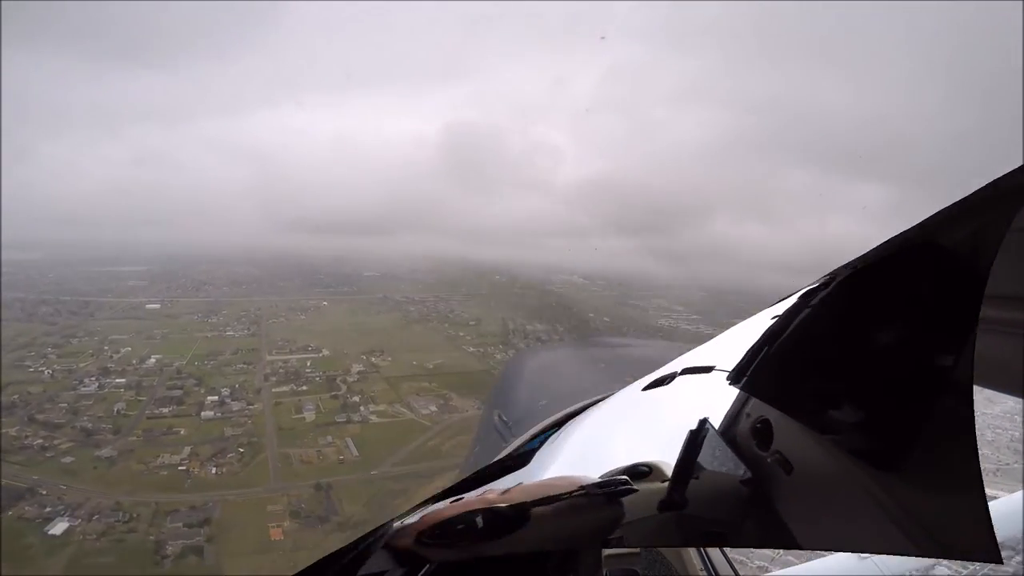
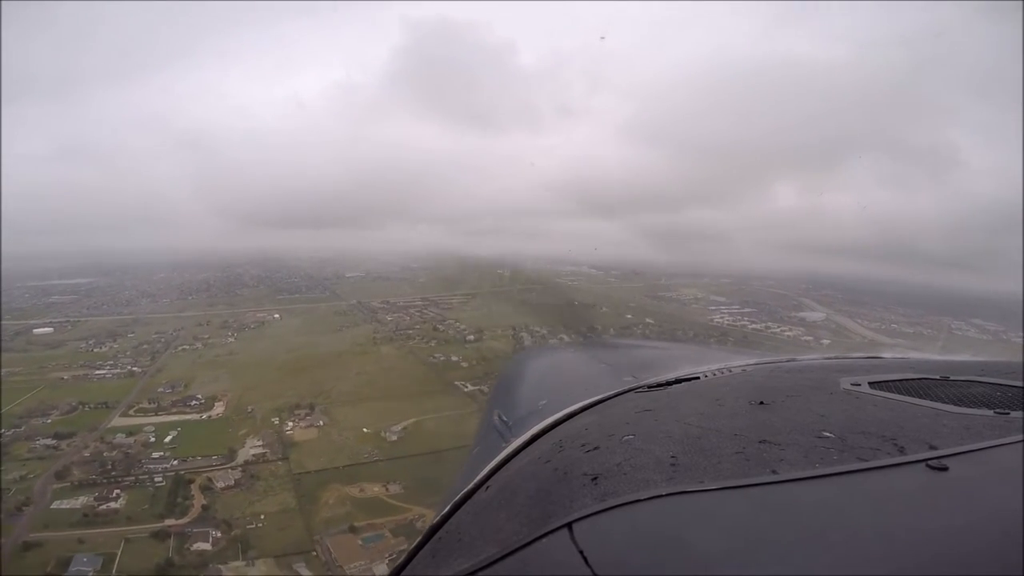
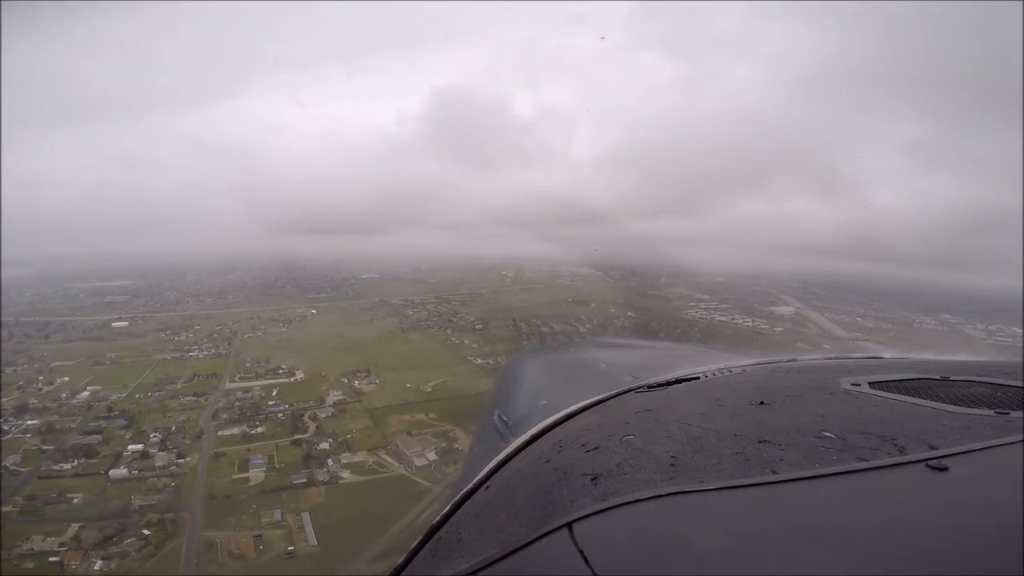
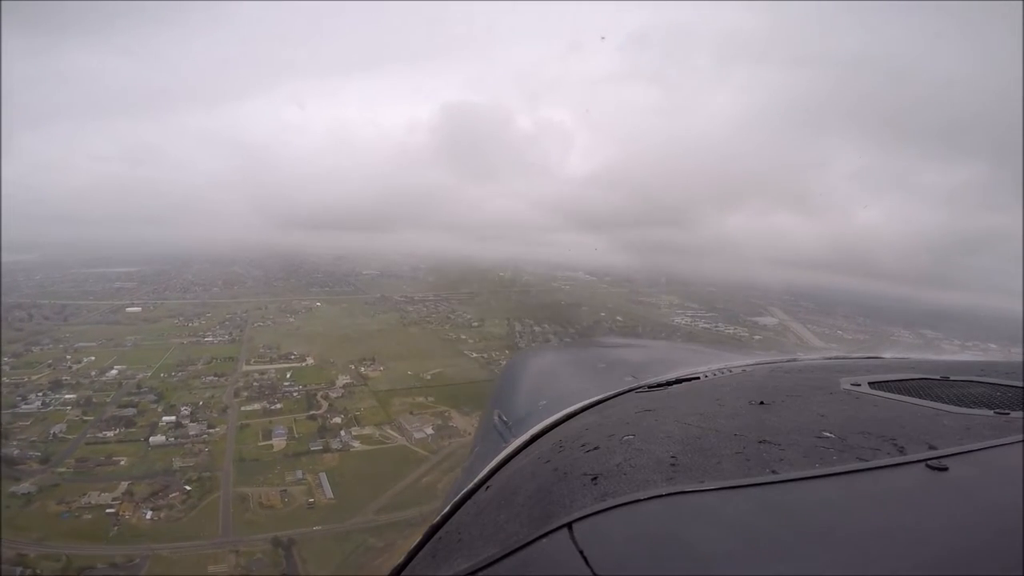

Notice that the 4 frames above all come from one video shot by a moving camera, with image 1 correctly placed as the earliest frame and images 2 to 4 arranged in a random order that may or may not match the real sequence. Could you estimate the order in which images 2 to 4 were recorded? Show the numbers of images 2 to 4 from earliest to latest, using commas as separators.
4, 3, 2
